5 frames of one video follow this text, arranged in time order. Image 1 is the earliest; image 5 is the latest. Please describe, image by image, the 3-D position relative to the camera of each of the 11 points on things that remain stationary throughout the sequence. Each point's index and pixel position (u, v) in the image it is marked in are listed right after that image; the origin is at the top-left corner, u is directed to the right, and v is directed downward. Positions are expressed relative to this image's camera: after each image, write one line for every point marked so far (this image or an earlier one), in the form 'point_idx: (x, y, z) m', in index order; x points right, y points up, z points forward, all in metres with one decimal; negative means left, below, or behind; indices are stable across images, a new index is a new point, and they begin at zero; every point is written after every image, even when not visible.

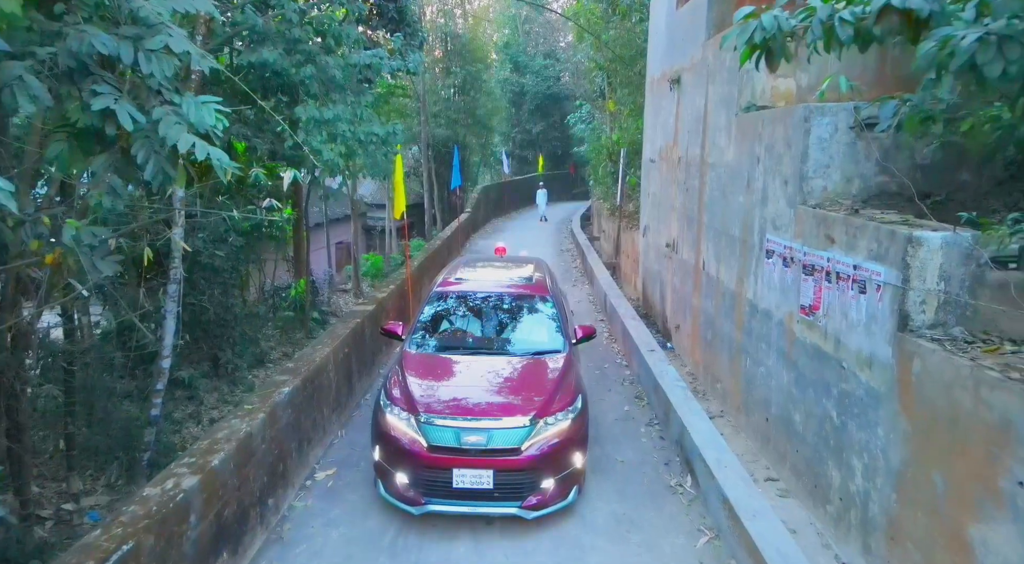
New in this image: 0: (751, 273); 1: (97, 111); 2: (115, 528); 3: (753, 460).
0: (+2.2, +0.1, +6.2) m
1: (-1.9, +0.7, +2.9) m
2: (-1.8, -1.1, +3.2) m
3: (+2.0, -1.5, +5.9) m
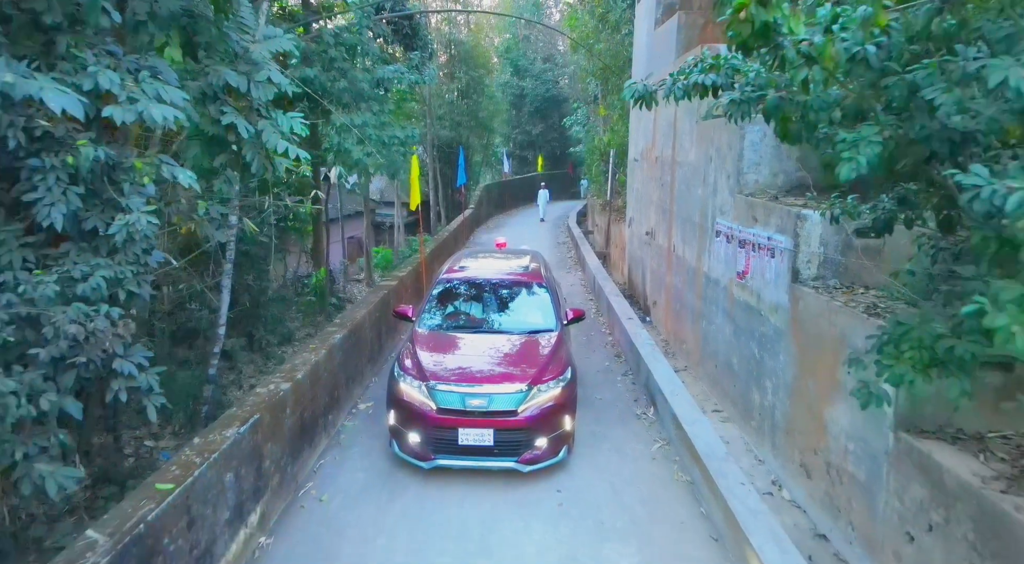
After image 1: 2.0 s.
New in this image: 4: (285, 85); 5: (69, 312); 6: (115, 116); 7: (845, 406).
0: (+2.2, +0.3, +7.7) m
1: (-1.9, +1.0, +4.4) m
2: (-1.8, -0.8, +4.7) m
3: (+2.1, -1.2, +7.4) m
4: (-1.5, +1.3, +4.5) m
5: (-2.2, -0.2, +3.4) m
6: (-2.0, +0.8, +3.4) m
7: (+2.1, -0.8, +4.4) m
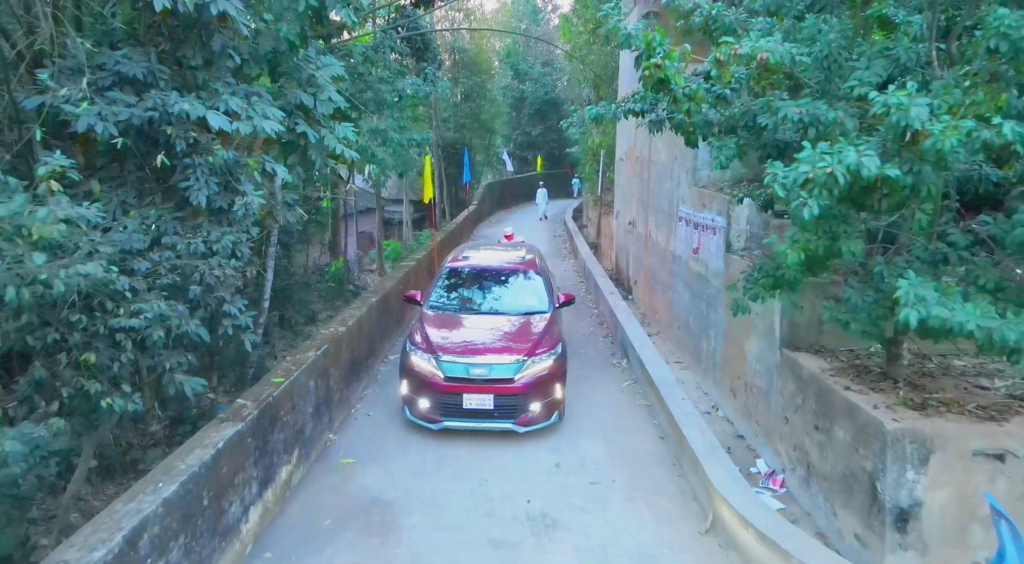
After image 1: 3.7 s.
0: (+2.2, +0.6, +9.3) m
1: (-1.9, +1.3, +6.0) m
2: (-1.8, -0.5, +6.3) m
3: (+2.1, -0.9, +9.0) m
4: (-1.5, +1.6, +6.1) m
5: (-2.2, +0.1, +5.1) m
6: (-2.0, +1.1, +5.1) m
7: (+2.1, -0.5, +6.0) m
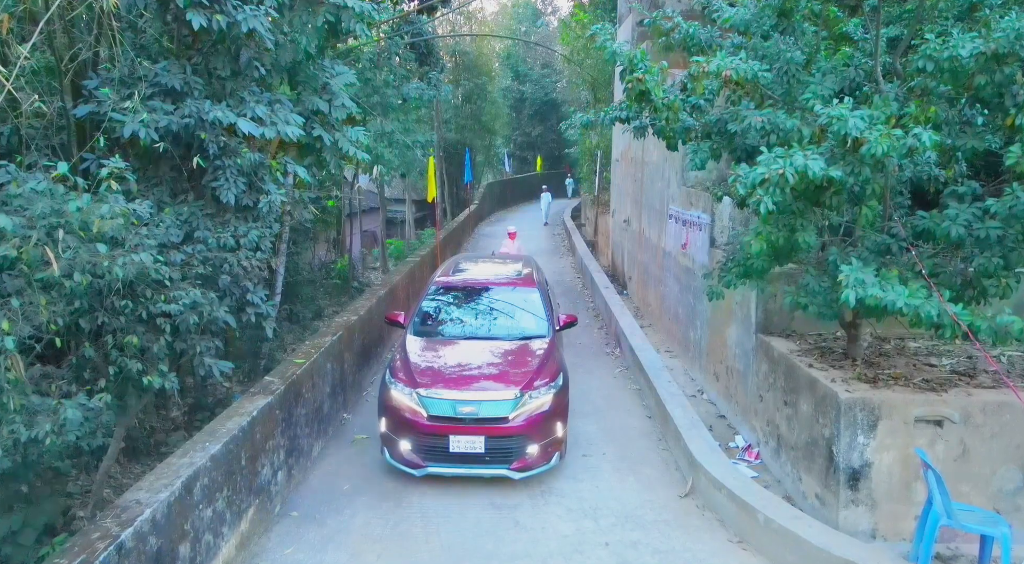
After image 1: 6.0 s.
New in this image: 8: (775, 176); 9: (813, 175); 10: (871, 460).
0: (+2.2, +0.7, +9.9) m
1: (-1.9, +1.4, +6.6) m
2: (-1.8, -0.5, +6.9) m
3: (+2.1, -0.8, +9.5) m
4: (-1.5, +1.7, +6.7) m
5: (-2.2, +0.2, +5.6) m
6: (-2.0, +1.2, +5.6) m
7: (+2.1, -0.4, +6.6) m
8: (+1.4, +0.6, +3.8) m
9: (+1.6, +0.6, +3.7) m
10: (+2.3, -1.1, +4.3) m
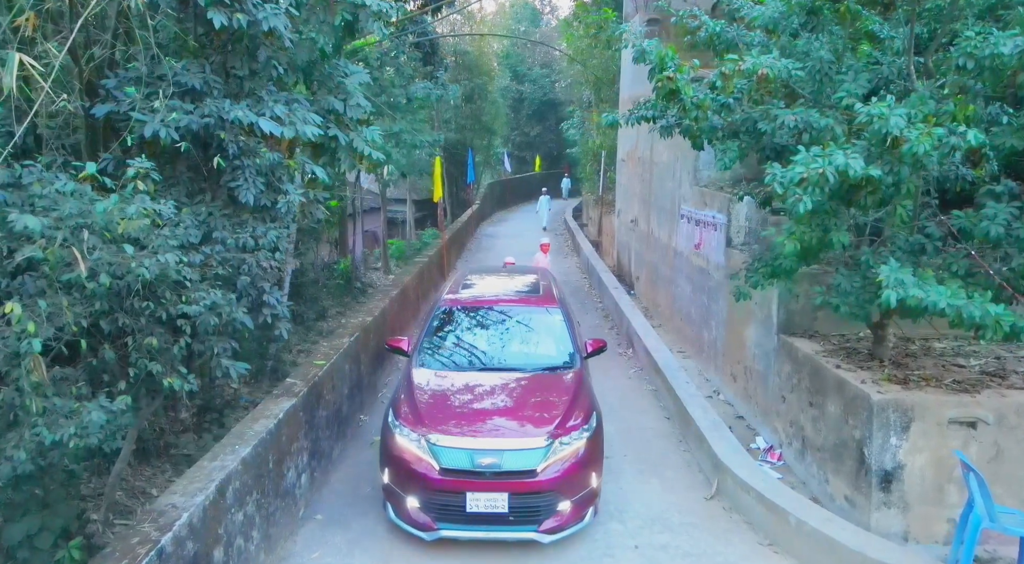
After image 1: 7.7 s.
0: (+2.3, +0.7, +9.8) m
1: (-1.7, +1.4, +6.5) m
2: (-1.6, -0.5, +6.8) m
3: (+2.2, -0.8, +9.5) m
4: (-1.3, +1.7, +6.6) m
5: (-2.0, +0.2, +5.6) m
6: (-1.8, +1.2, +5.5) m
7: (+2.3, -0.4, +6.5) m
8: (+1.6, +0.6, +3.7) m
9: (+1.8, +0.6, +3.7) m
10: (+2.4, -1.1, +4.3) m
